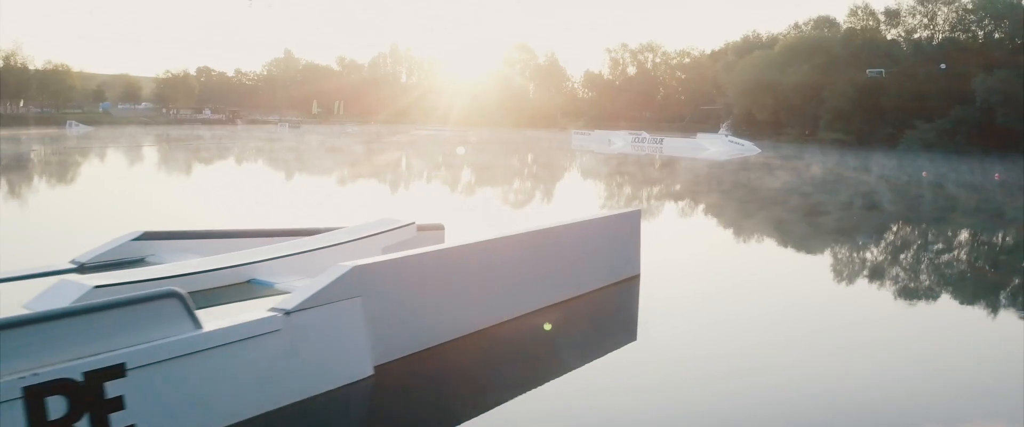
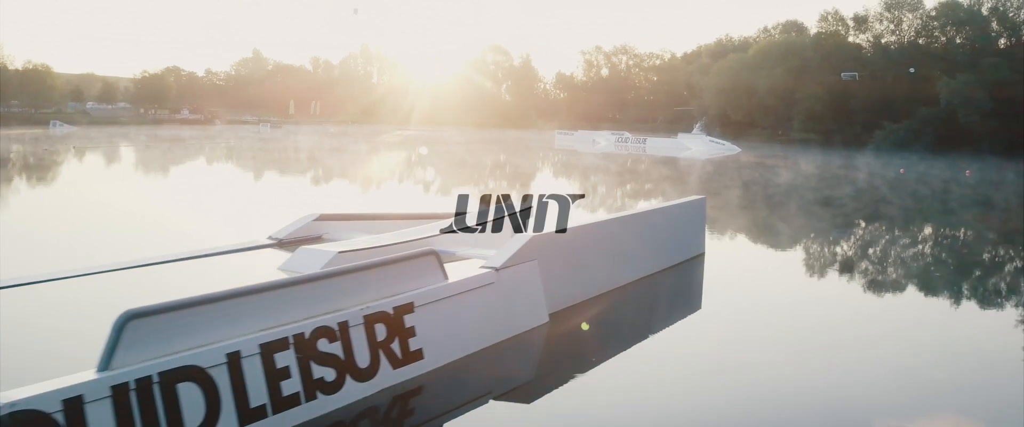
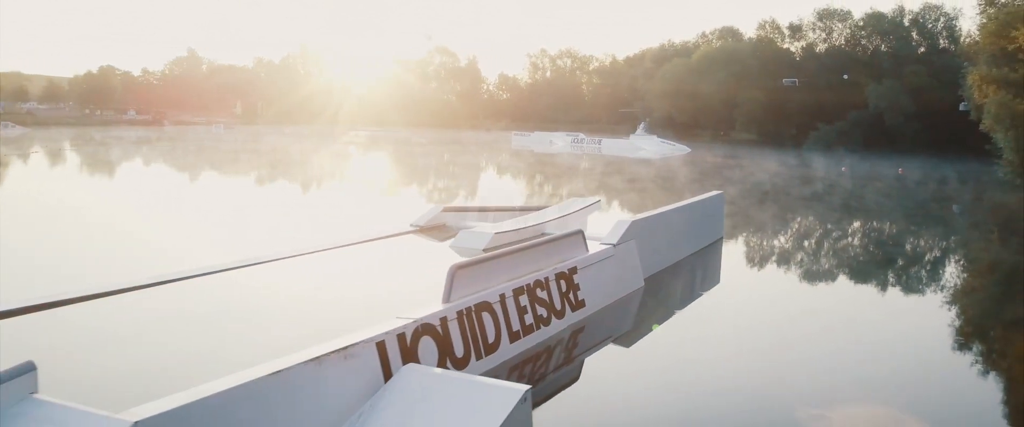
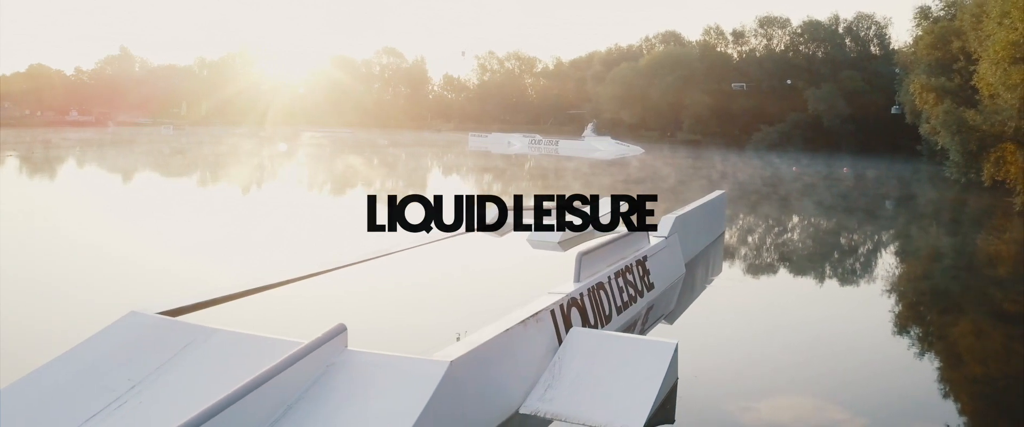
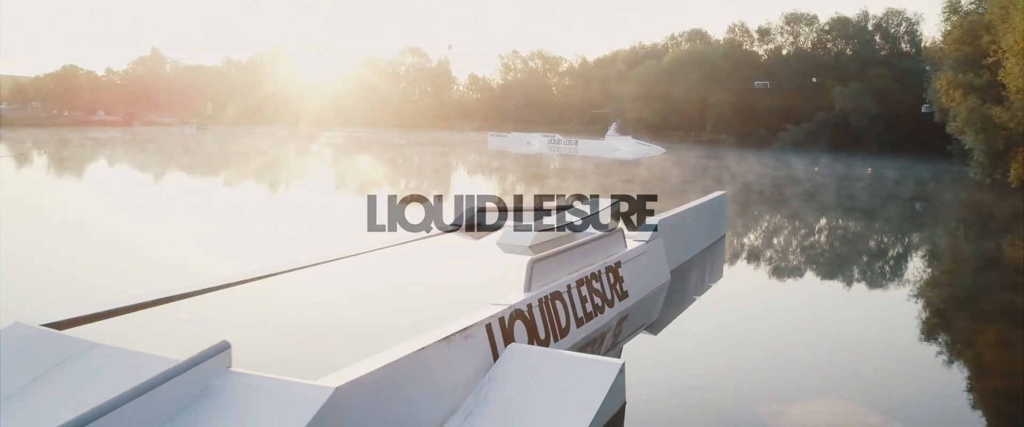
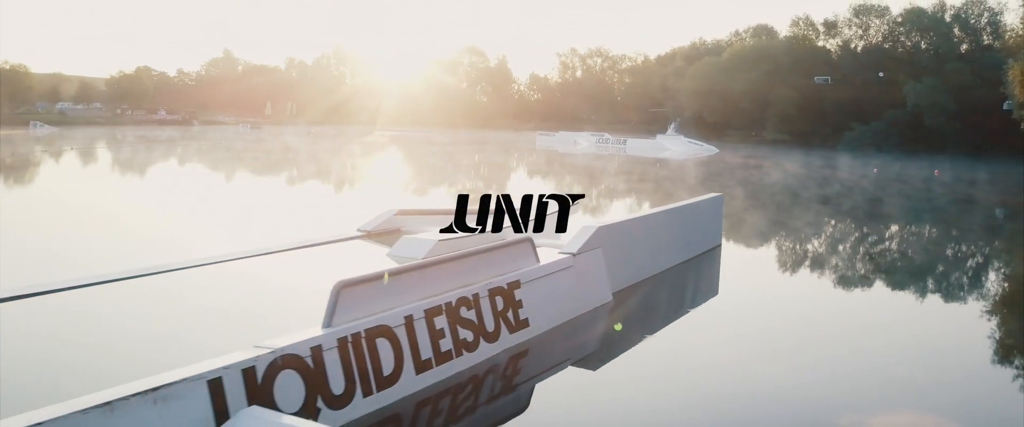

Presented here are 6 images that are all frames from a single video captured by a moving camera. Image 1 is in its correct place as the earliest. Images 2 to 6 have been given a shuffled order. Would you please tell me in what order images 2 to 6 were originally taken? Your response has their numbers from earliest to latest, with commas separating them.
2, 6, 3, 5, 4
